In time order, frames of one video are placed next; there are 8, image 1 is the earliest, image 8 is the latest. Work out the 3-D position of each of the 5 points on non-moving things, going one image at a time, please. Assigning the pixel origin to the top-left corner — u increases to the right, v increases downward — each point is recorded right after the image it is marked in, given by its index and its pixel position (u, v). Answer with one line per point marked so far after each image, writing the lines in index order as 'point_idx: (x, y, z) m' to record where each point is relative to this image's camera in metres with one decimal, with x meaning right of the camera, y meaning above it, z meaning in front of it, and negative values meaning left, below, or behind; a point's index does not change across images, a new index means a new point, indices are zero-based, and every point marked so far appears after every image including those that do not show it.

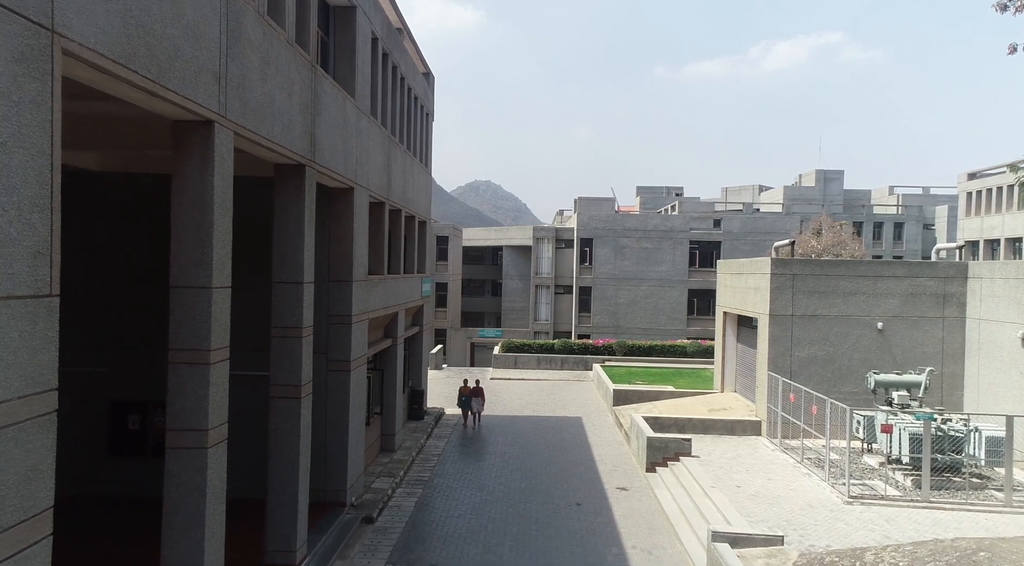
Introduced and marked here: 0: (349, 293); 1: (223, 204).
0: (-3.0, -0.2, +14.3) m
1: (-3.5, +1.0, +9.1) m
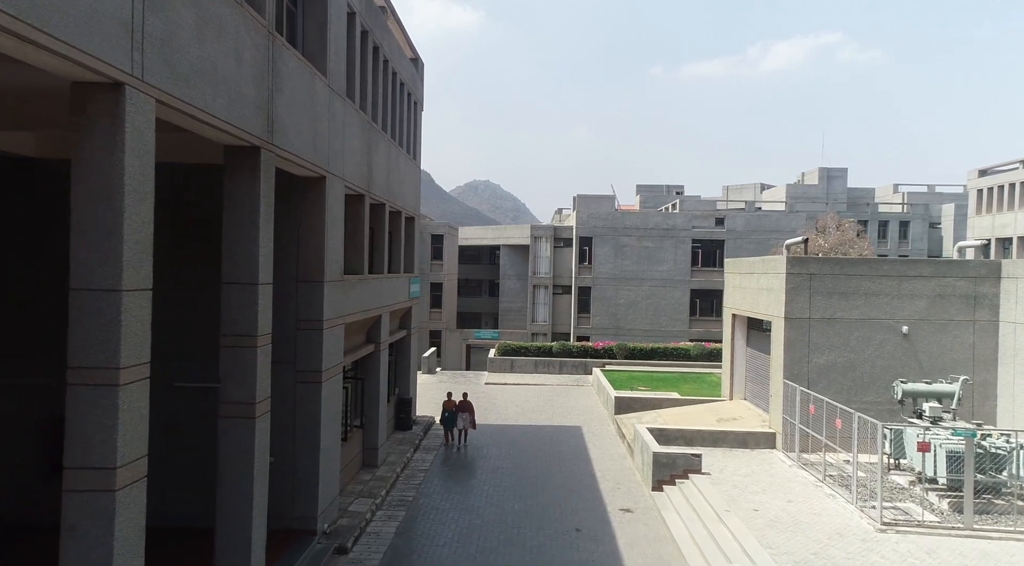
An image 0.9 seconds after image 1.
0: (-3.2, -0.2, +12.7) m
1: (-3.6, +0.9, +7.5) m
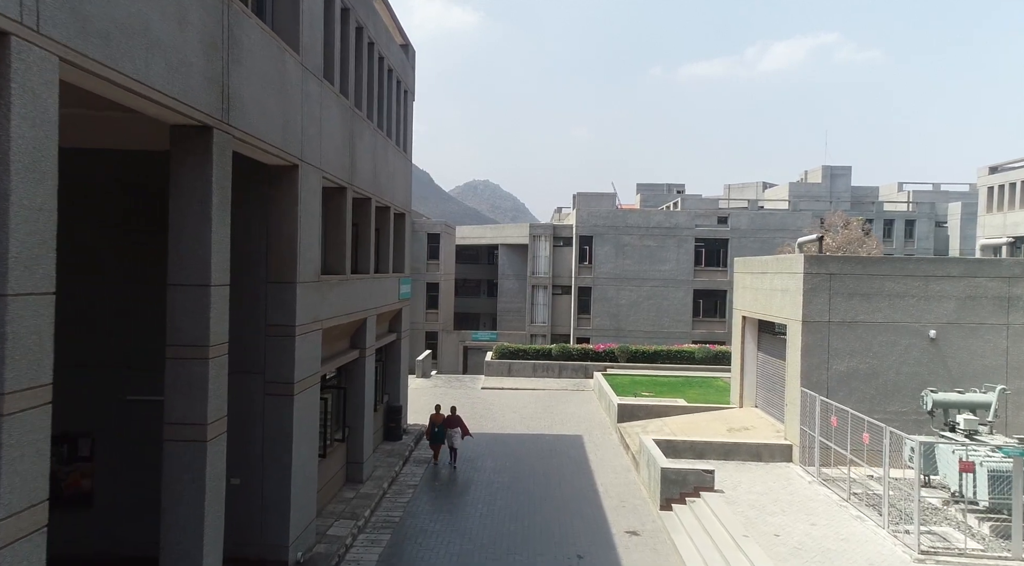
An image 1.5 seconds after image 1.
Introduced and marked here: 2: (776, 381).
0: (-3.3, -0.2, +11.4) m
1: (-3.7, +0.9, +6.2) m
2: (+6.7, -2.5, +19.5) m
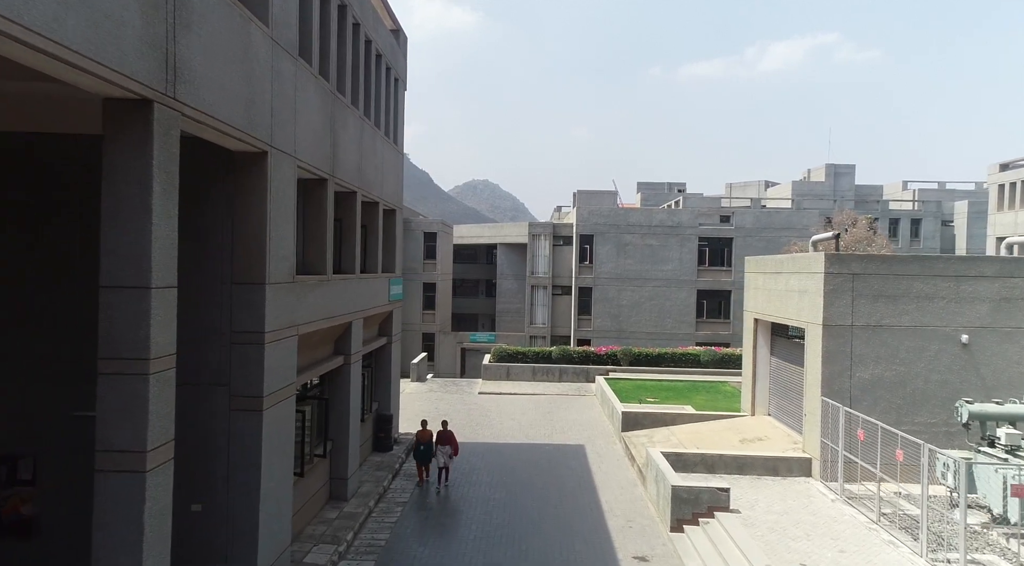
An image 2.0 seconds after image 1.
0: (-3.3, -0.2, +10.1) m
1: (-3.8, +0.9, +4.9) m
2: (+6.7, -2.5, +18.2) m
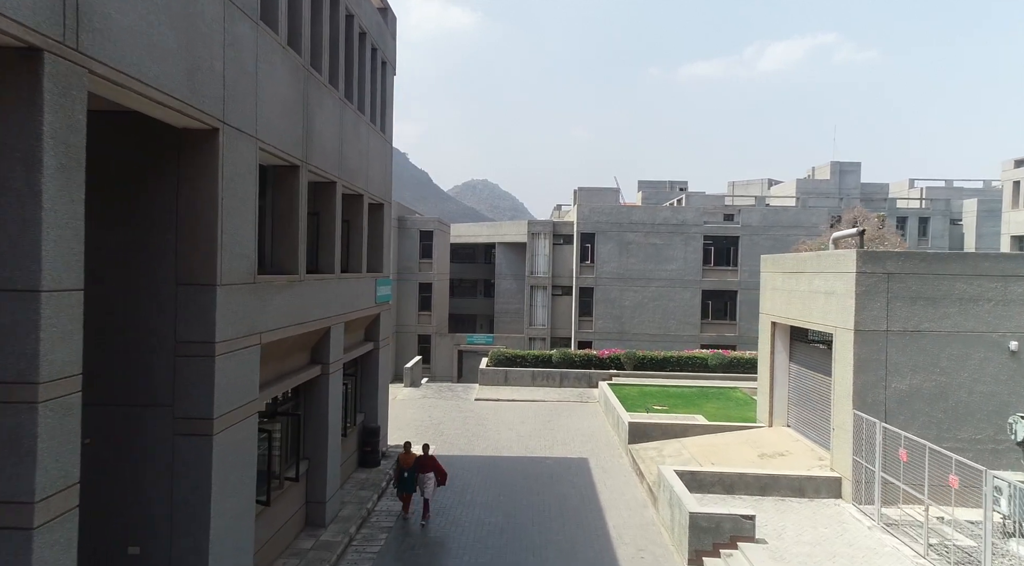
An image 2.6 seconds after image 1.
0: (-3.4, -0.2, +8.6) m
1: (-3.8, +0.9, +3.3) m
2: (+6.6, -2.5, +16.7) m
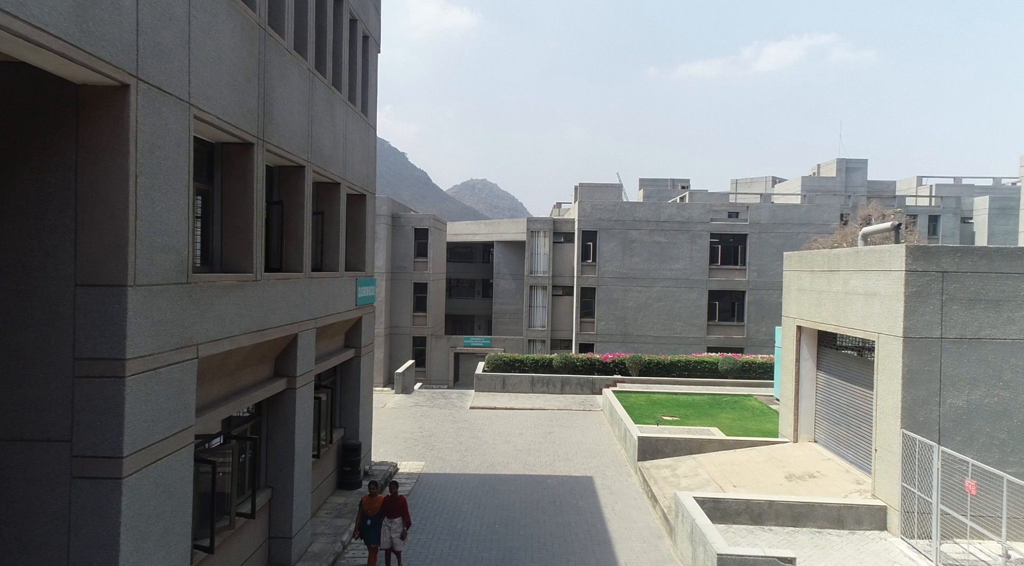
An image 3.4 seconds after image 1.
0: (-3.4, -0.2, +6.7) m
1: (-3.8, +0.9, +1.4) m
2: (+6.6, -2.5, +14.8) m
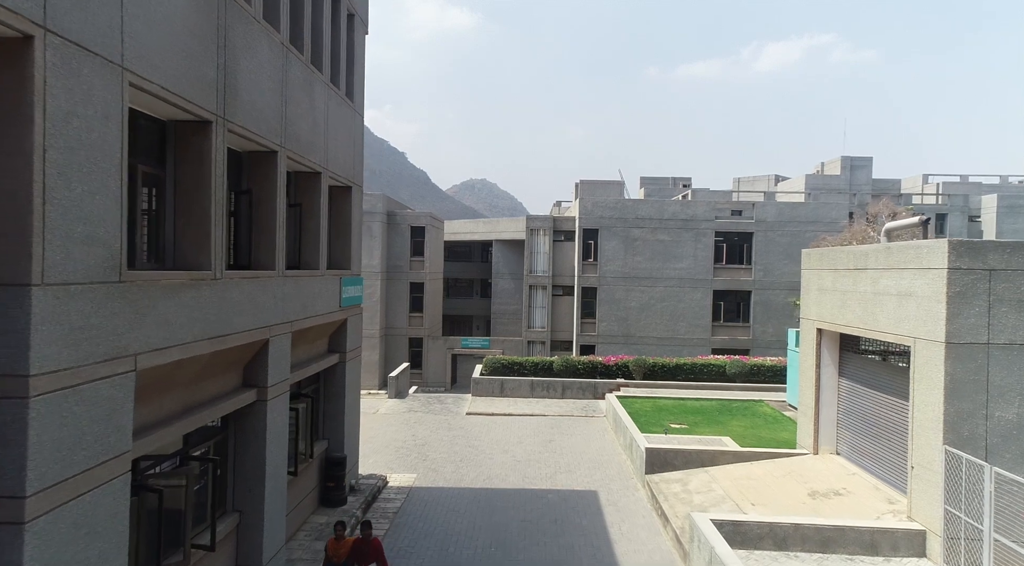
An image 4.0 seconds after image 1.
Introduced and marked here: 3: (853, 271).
0: (-3.5, -0.2, +5.4) m
1: (-3.9, +0.9, +0.2) m
2: (+6.5, -2.5, +13.5) m
3: (+6.2, +0.2, +14.2) m
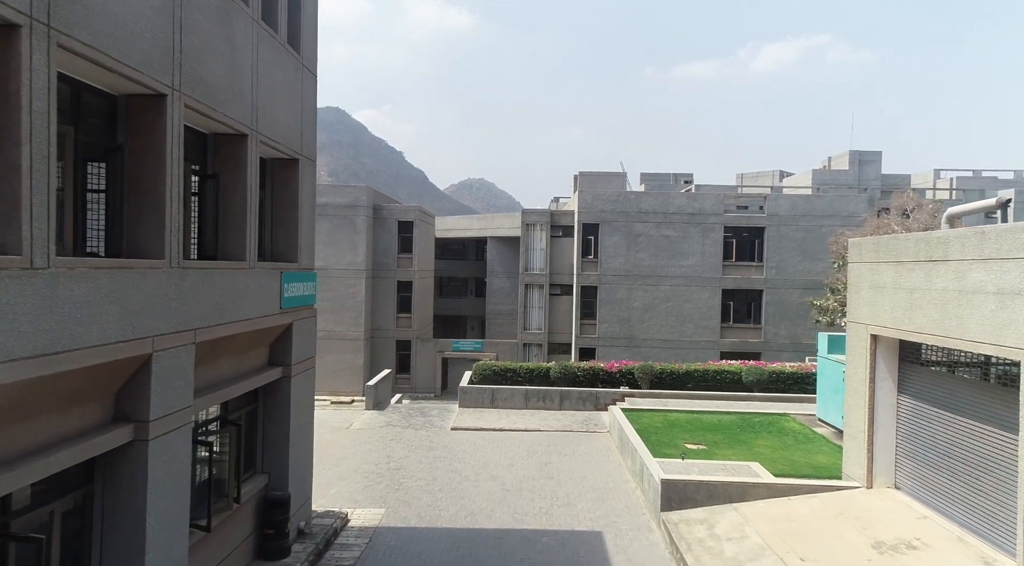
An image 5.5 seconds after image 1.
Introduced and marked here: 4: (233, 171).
0: (-3.7, -0.1, +2.4) m
1: (-4.1, +1.0, -2.8) m
2: (+6.3, -2.4, +10.6) m
3: (+6.0, +0.3, +11.2) m
4: (-3.6, +1.4, +9.8) m
